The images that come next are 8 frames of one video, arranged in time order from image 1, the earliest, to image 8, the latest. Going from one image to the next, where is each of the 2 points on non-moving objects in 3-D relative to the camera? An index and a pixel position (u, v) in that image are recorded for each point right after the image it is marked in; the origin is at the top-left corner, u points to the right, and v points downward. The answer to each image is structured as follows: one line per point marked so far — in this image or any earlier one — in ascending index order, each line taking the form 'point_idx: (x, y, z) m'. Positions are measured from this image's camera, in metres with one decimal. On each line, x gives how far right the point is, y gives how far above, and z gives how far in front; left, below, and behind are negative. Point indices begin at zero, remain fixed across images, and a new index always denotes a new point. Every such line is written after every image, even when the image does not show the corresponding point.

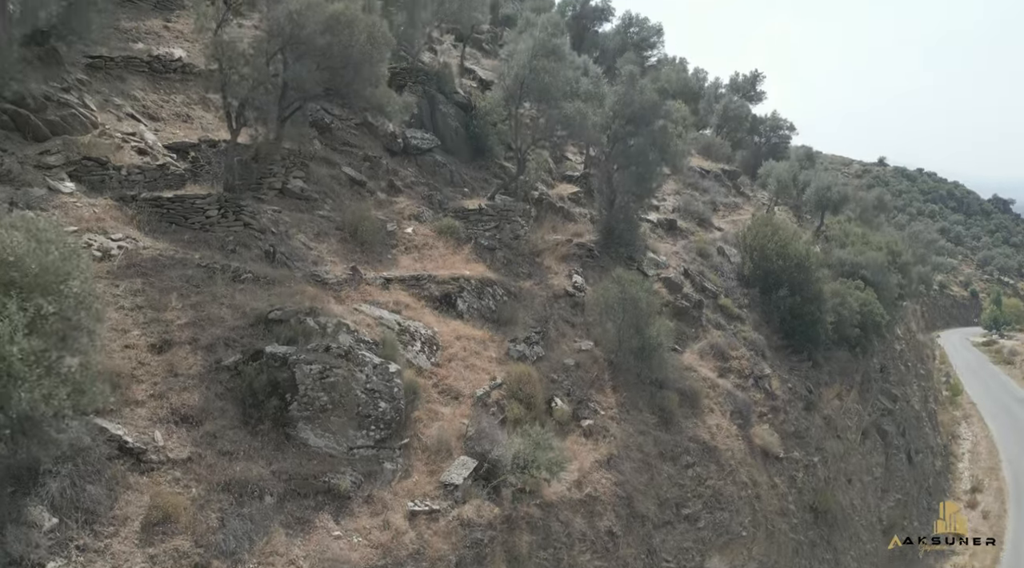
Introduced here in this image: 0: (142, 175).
0: (-7.4, +2.2, +15.7) m
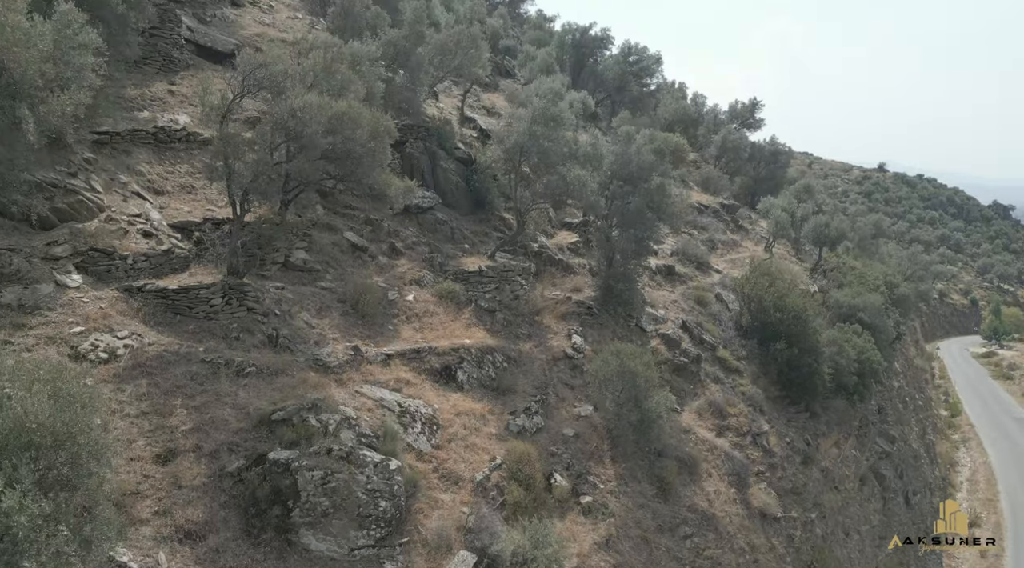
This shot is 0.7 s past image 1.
0: (-7.4, +0.5, +15.9) m
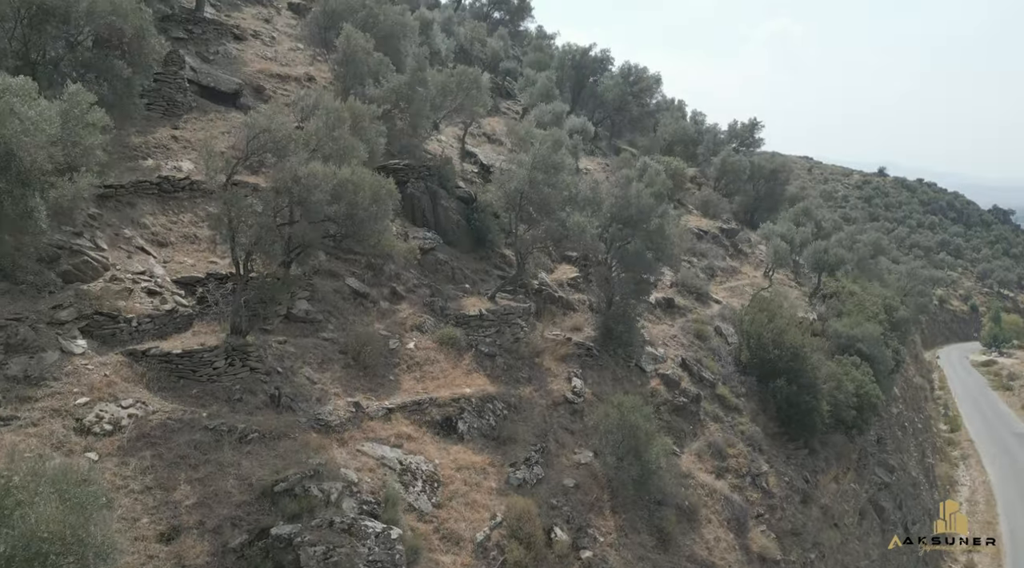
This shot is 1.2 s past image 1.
0: (-7.4, -0.8, +16.1) m
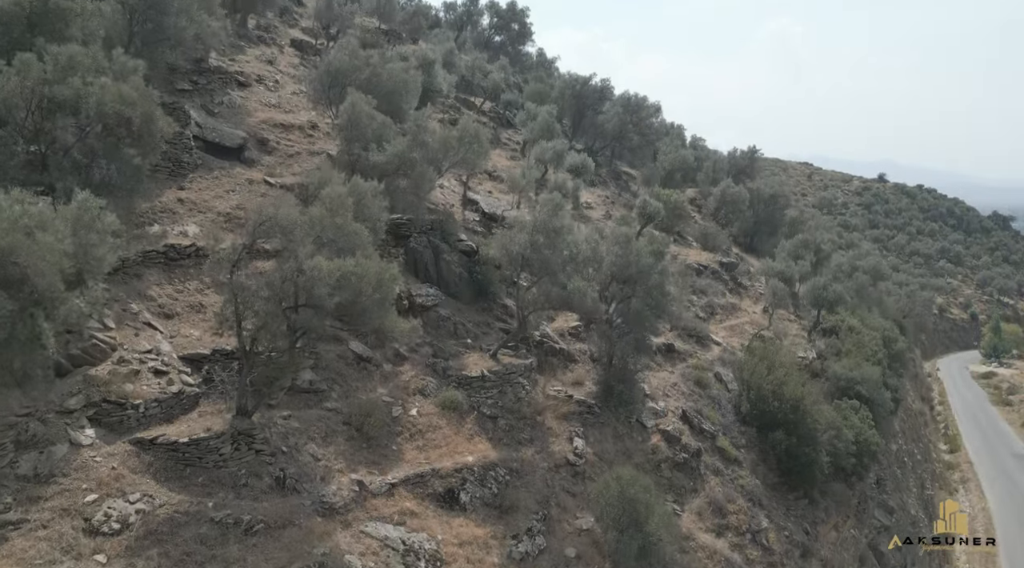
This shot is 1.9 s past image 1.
0: (-7.4, -2.5, +16.2) m
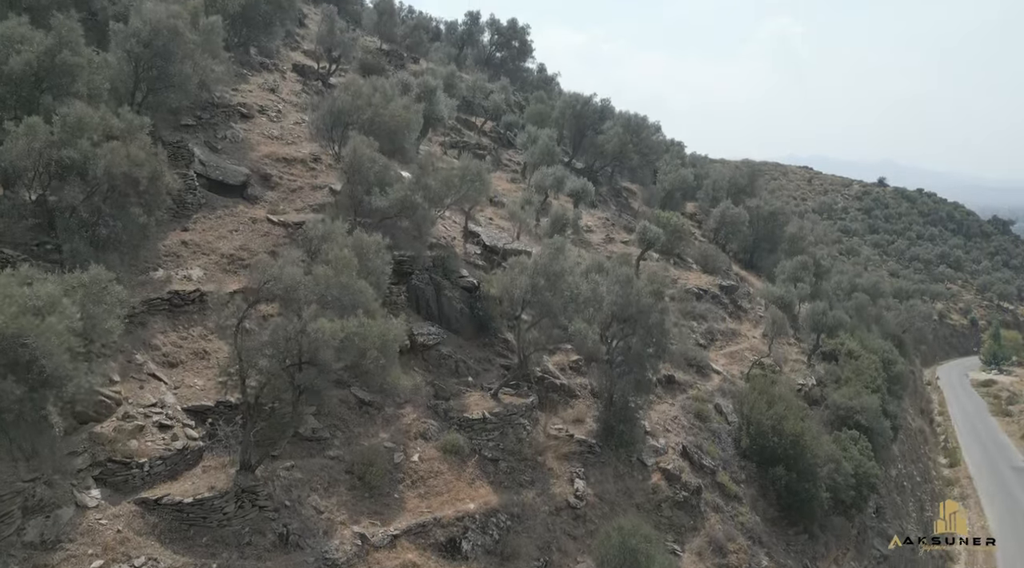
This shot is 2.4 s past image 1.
0: (-7.3, -3.8, +16.4) m
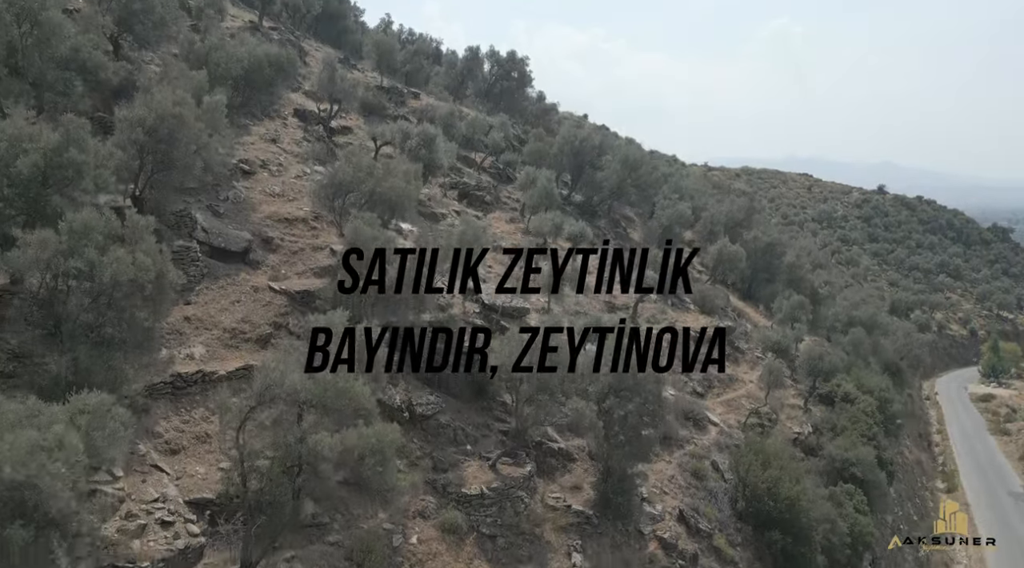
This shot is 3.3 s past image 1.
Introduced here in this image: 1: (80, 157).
0: (-7.4, -6.0, +16.6) m
1: (-10.4, +3.1, +18.8) m
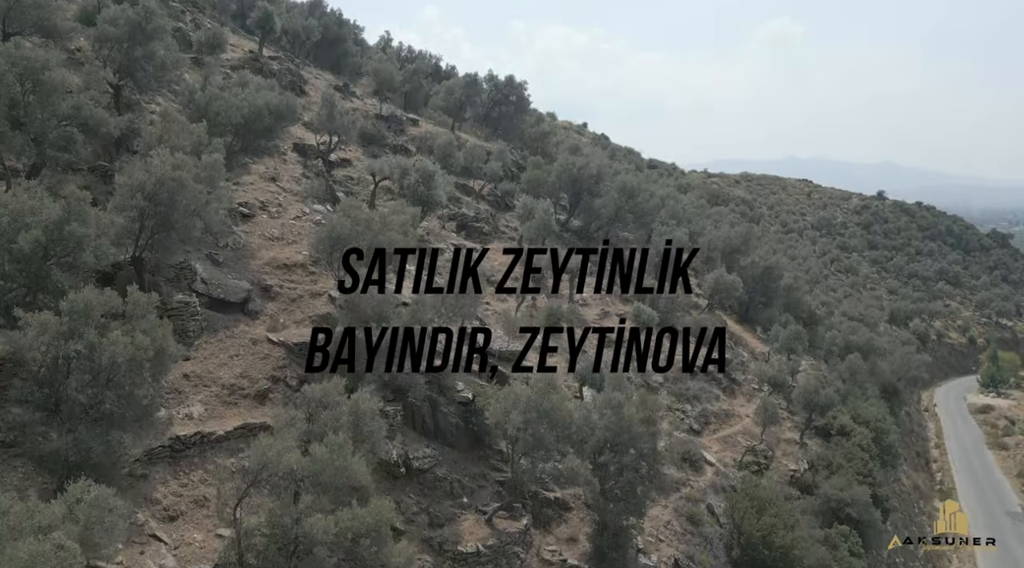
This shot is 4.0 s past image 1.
0: (-7.5, -7.7, +16.8) m
1: (-10.5, +1.3, +19.0) m
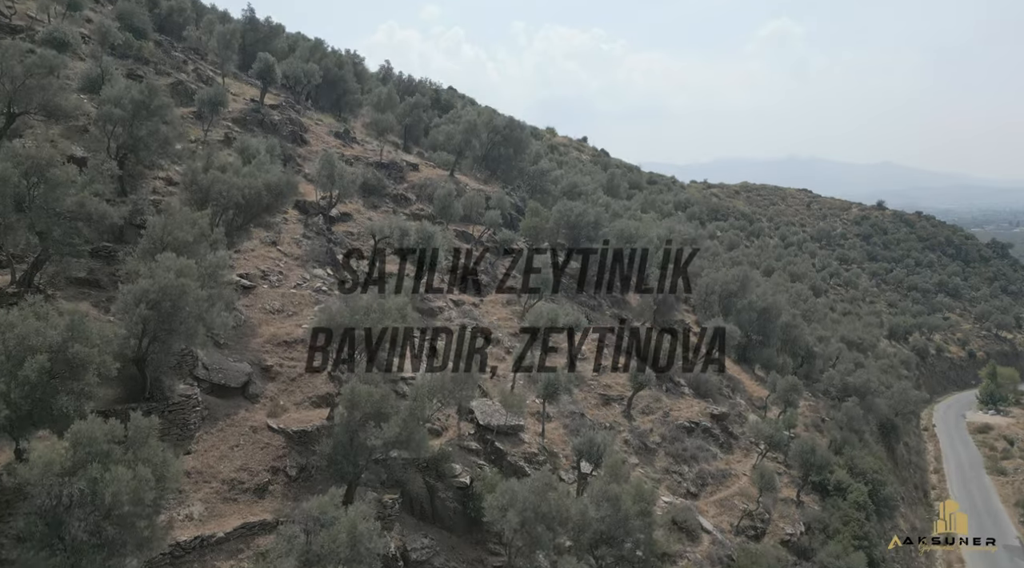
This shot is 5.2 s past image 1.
0: (-7.6, -10.6, +16.9) m
1: (-10.6, -1.6, +19.3) m
